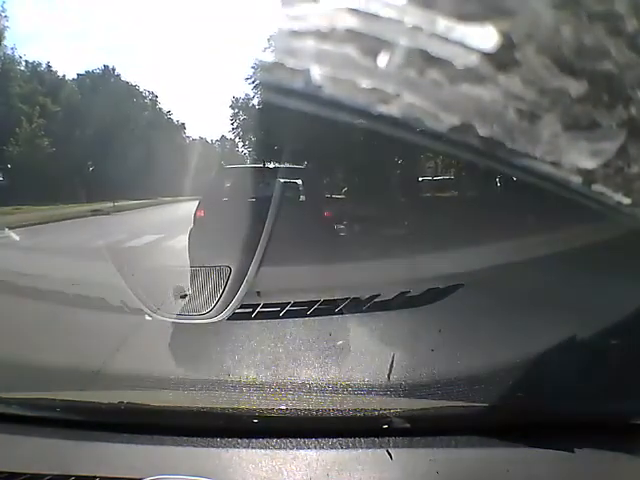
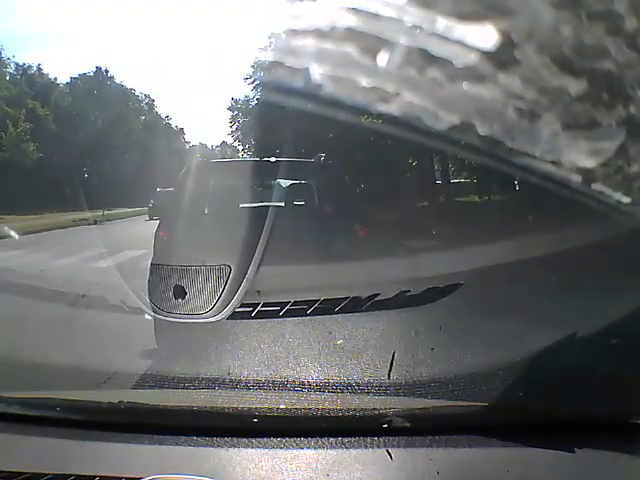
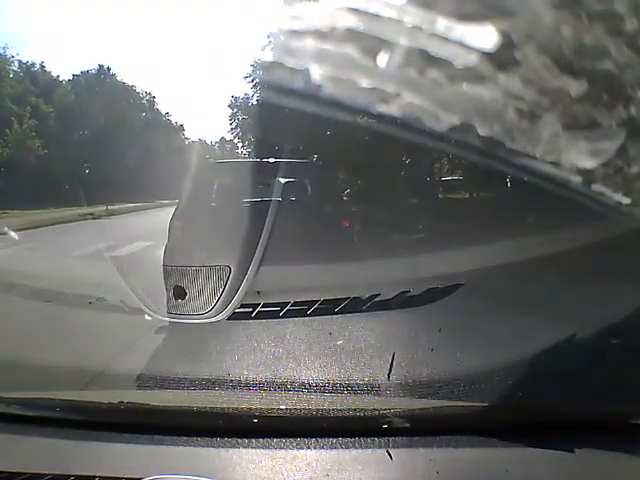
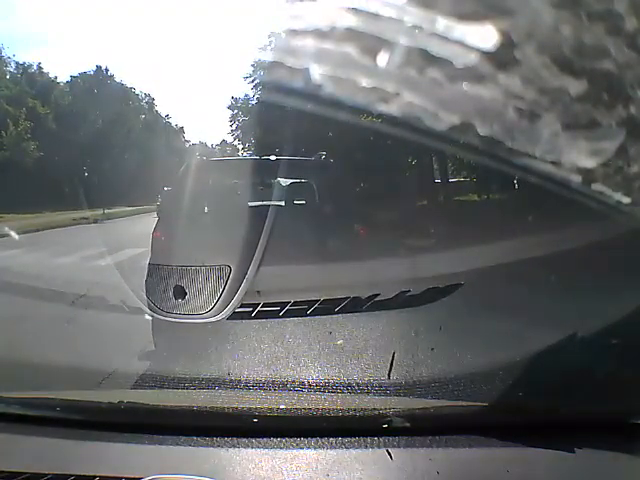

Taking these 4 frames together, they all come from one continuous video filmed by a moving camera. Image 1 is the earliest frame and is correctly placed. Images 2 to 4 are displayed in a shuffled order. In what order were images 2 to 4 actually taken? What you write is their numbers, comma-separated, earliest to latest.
3, 4, 2
